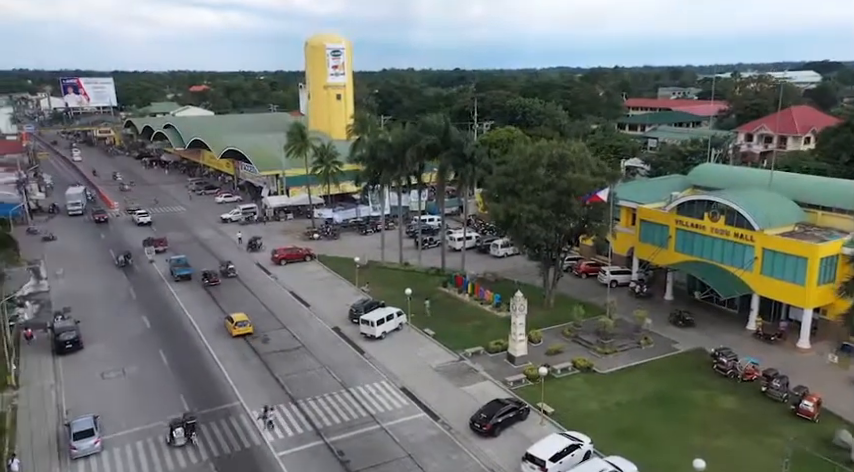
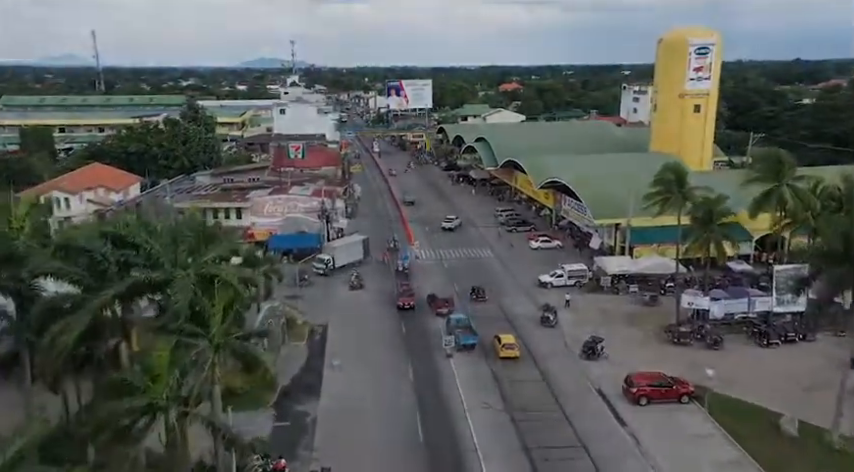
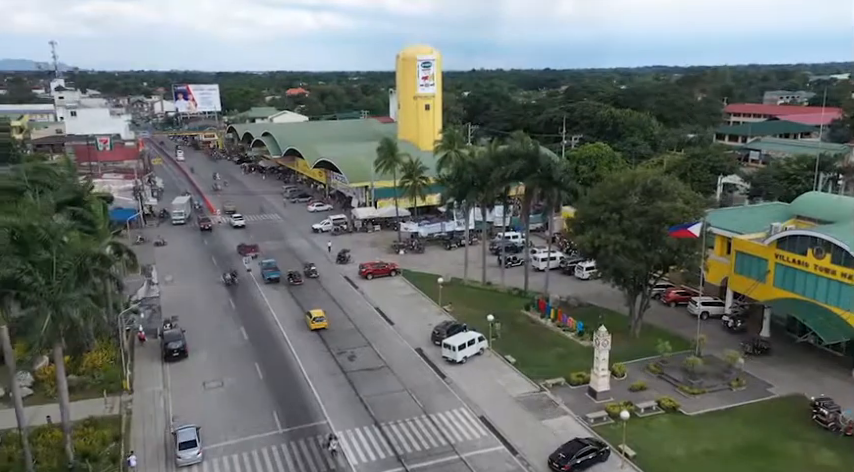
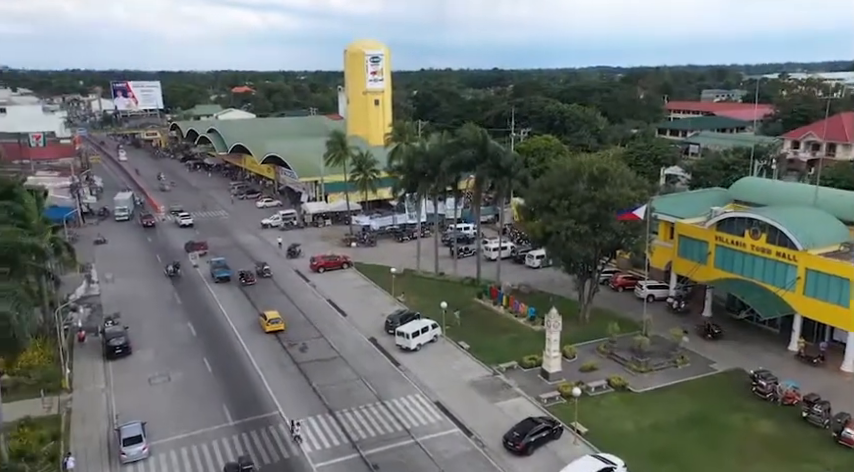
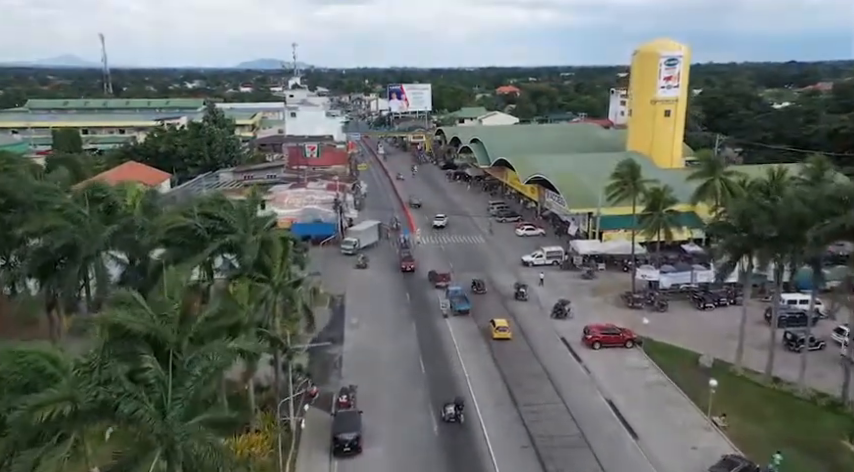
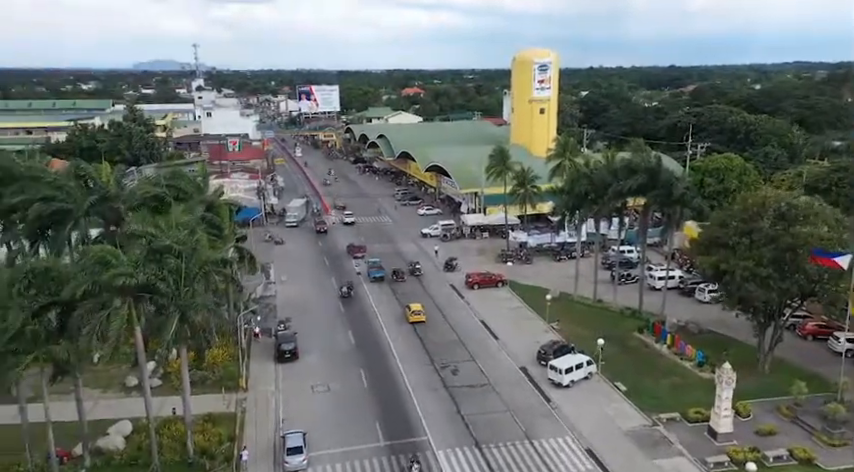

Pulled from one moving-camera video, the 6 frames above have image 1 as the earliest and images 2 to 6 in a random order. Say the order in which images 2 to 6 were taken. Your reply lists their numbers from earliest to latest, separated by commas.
4, 3, 6, 5, 2
